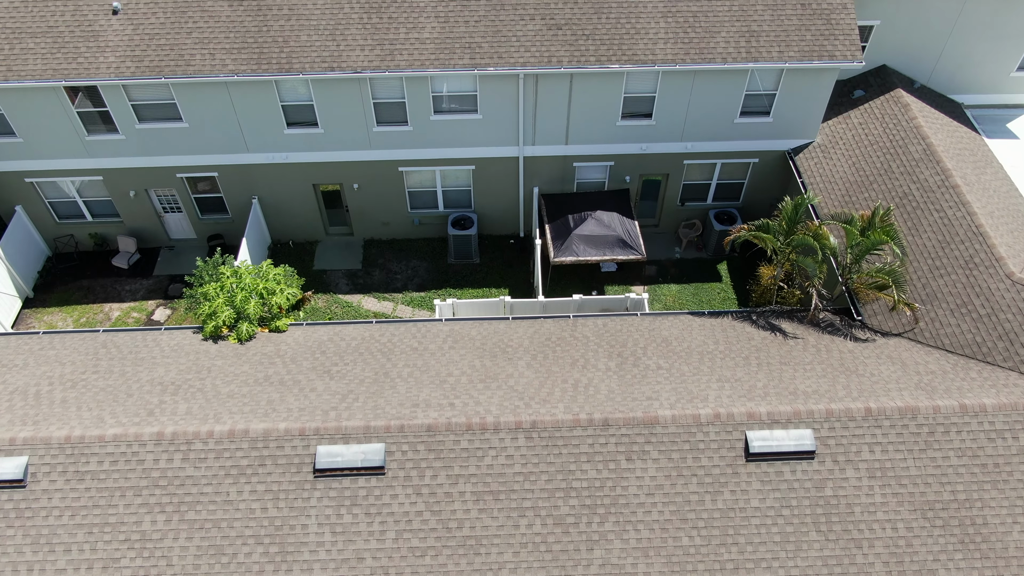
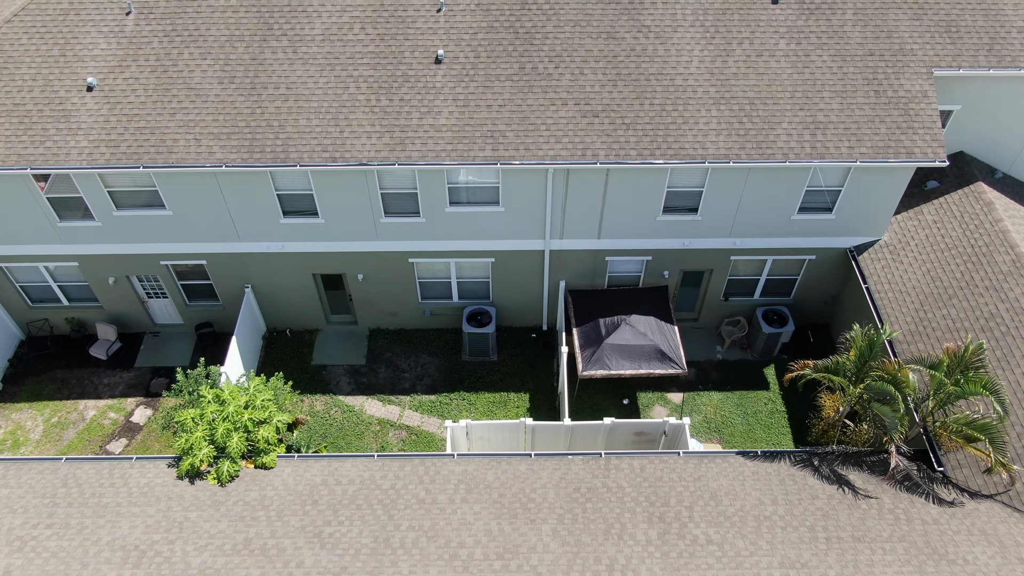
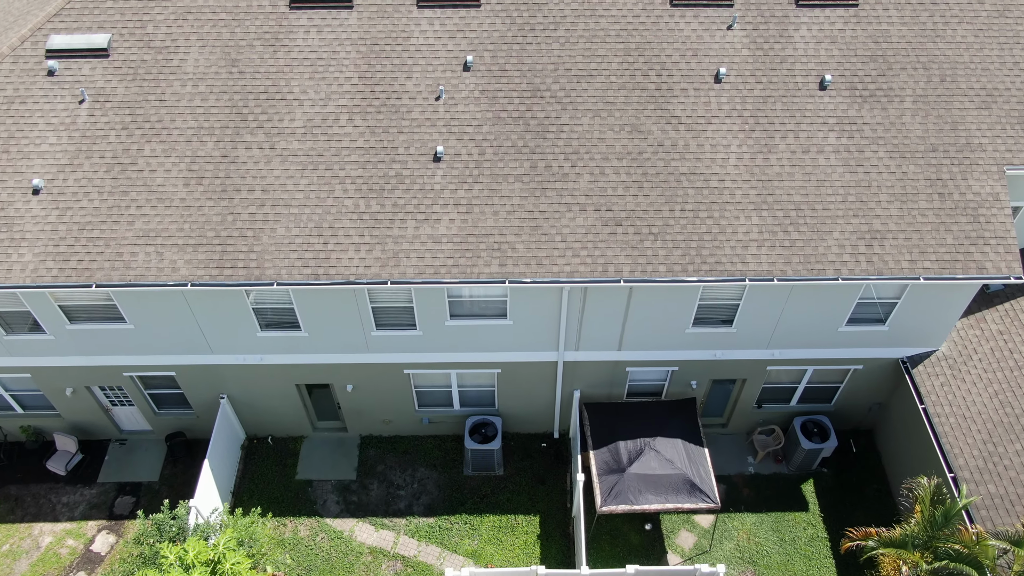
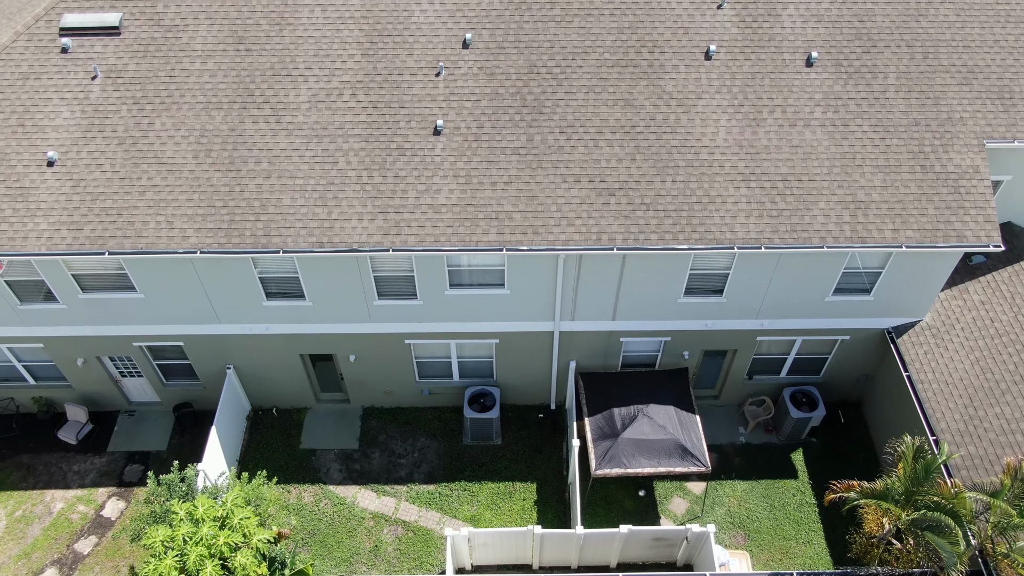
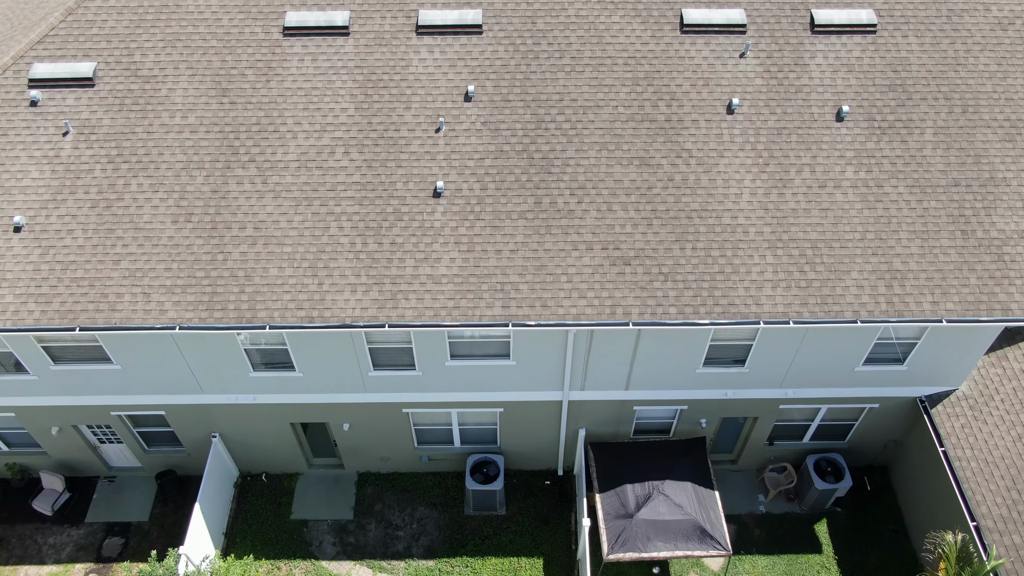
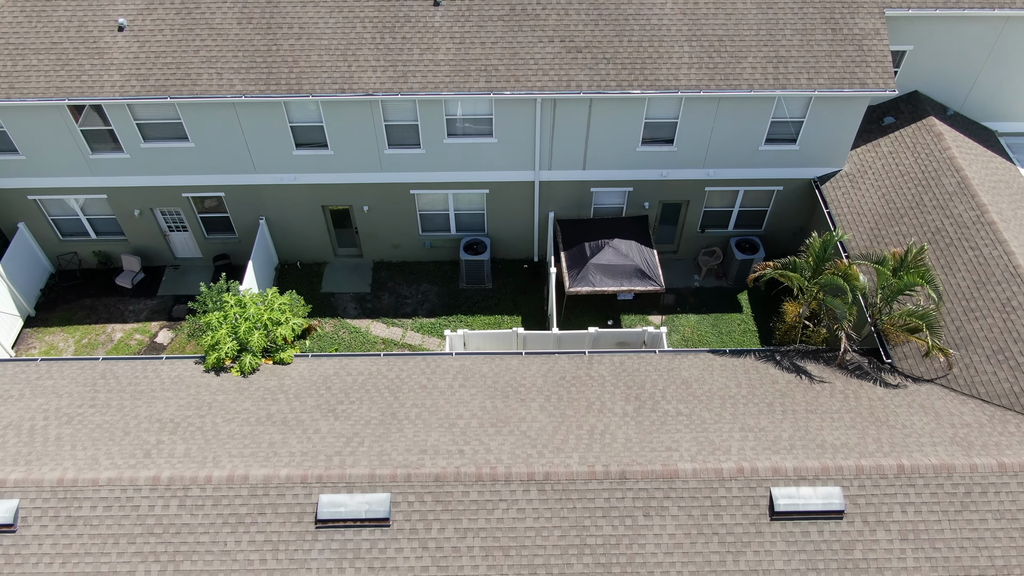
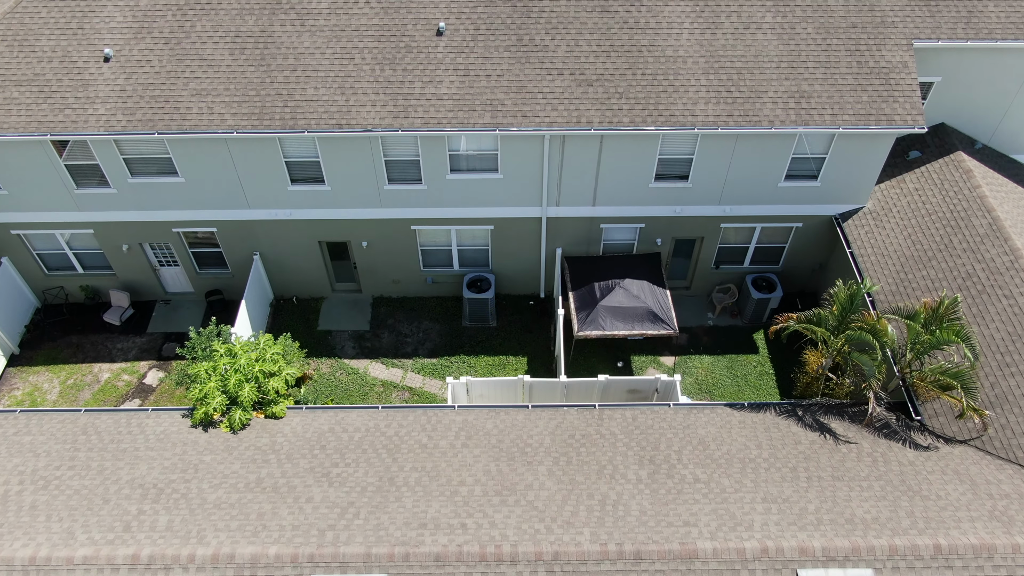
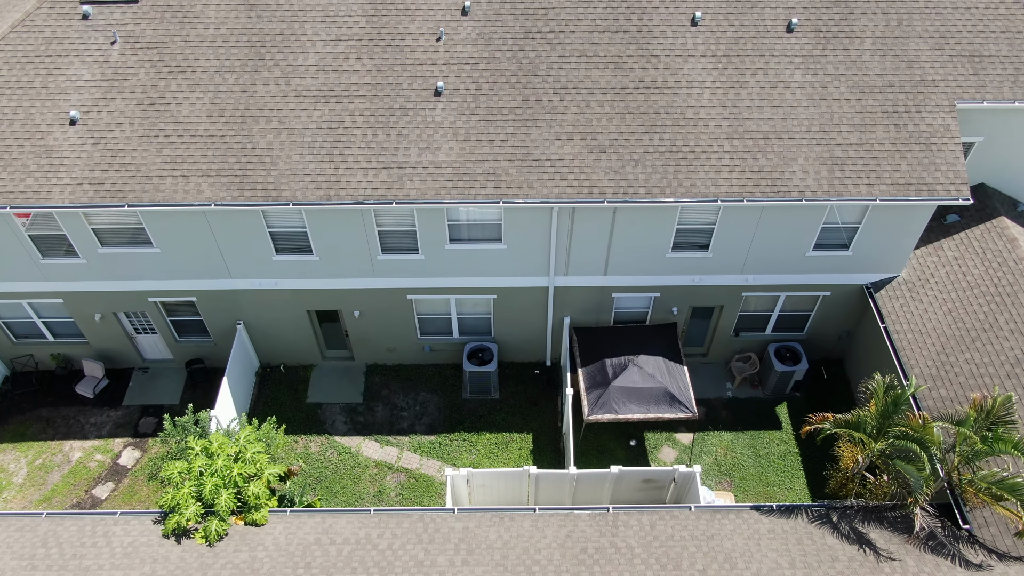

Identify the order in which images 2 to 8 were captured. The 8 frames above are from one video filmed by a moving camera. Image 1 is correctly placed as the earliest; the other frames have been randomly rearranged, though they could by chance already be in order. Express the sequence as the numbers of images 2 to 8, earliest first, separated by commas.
6, 7, 2, 8, 4, 3, 5
